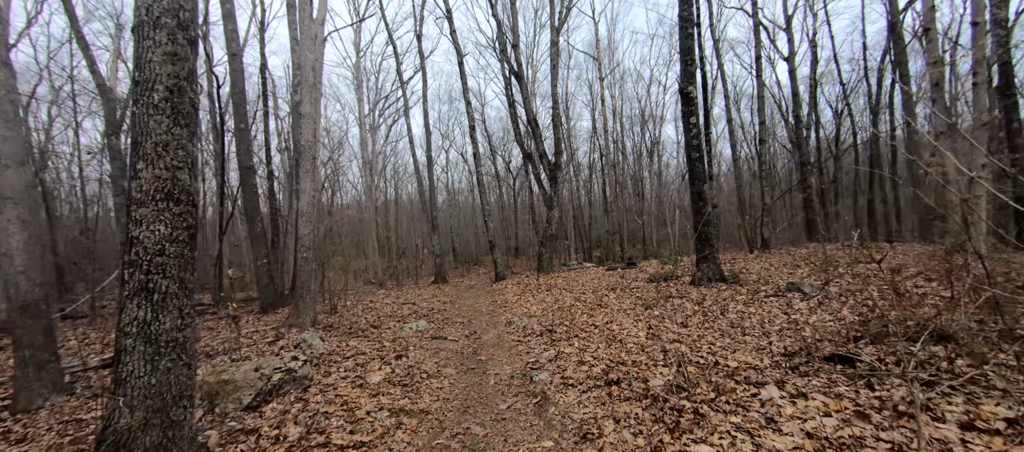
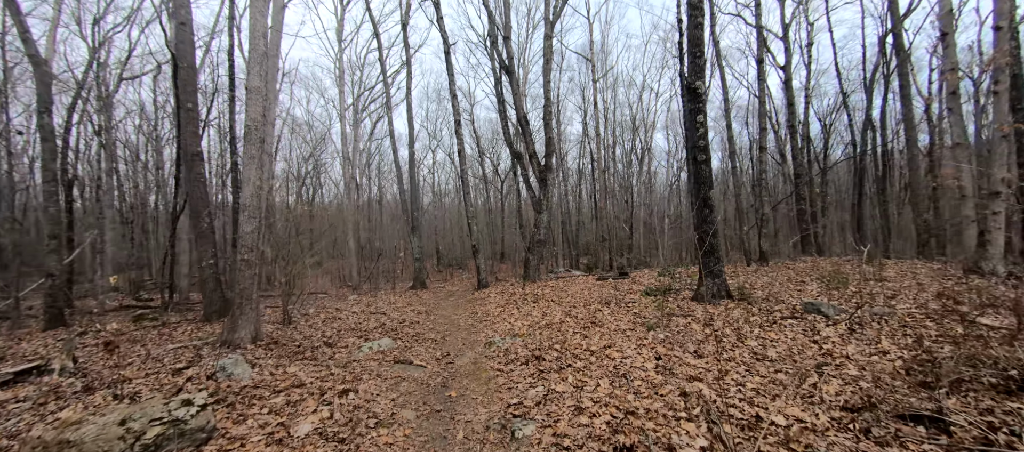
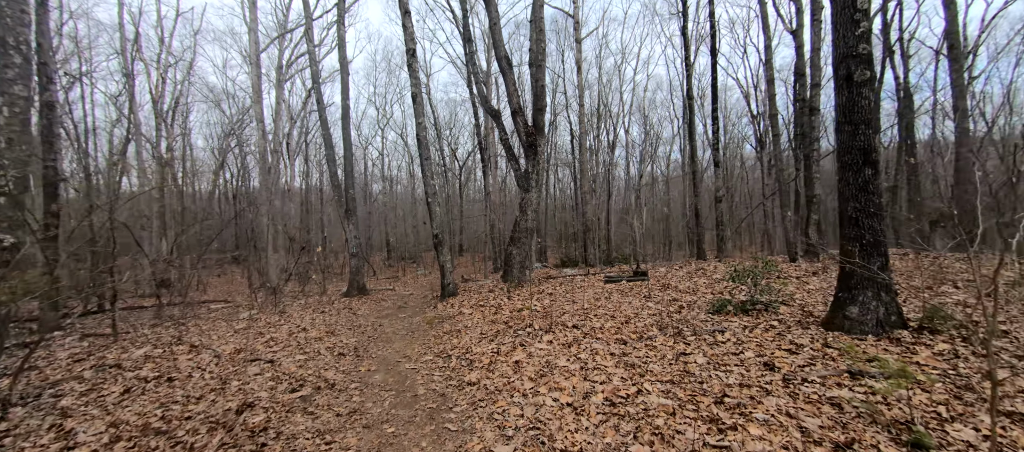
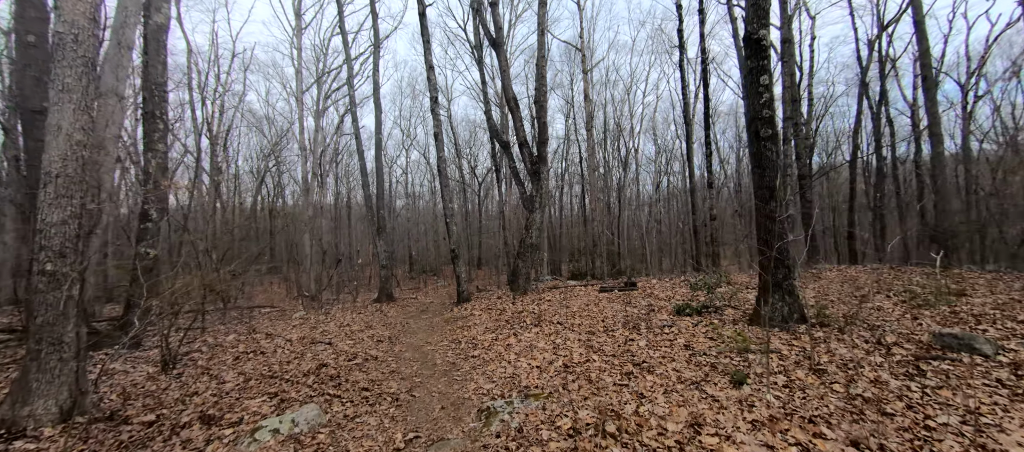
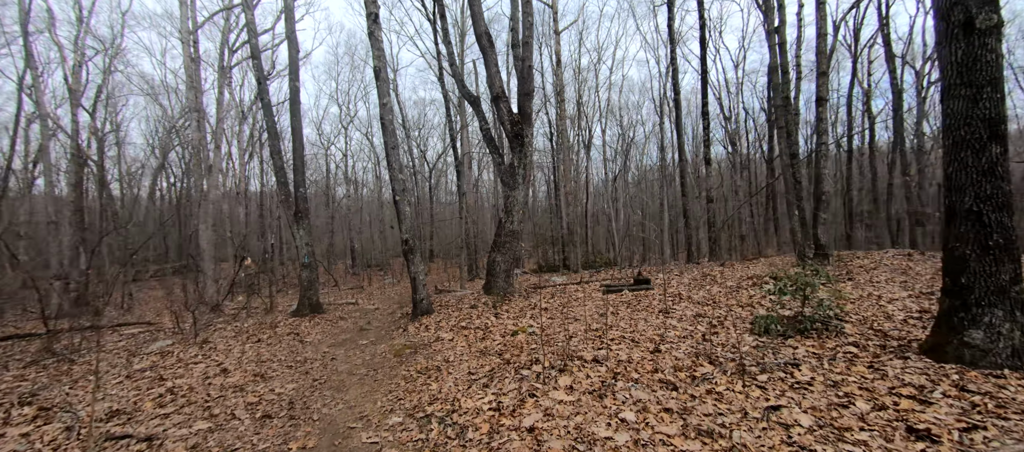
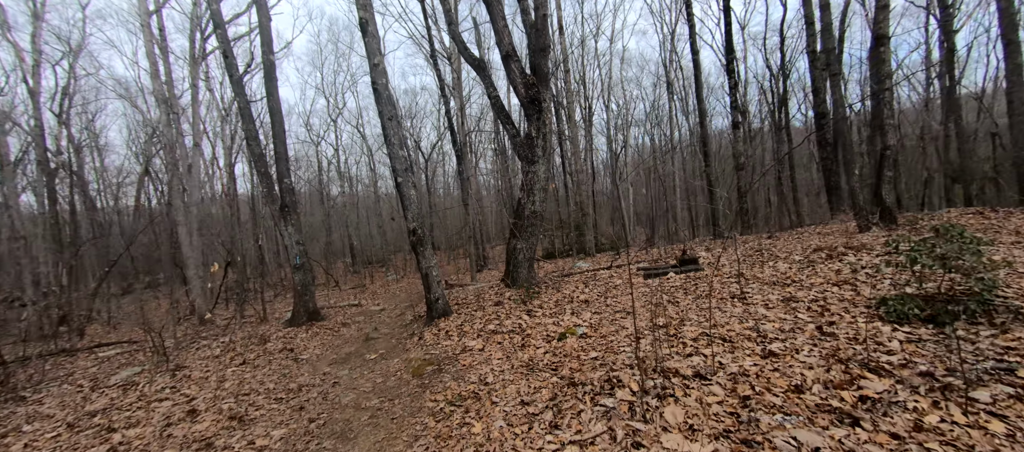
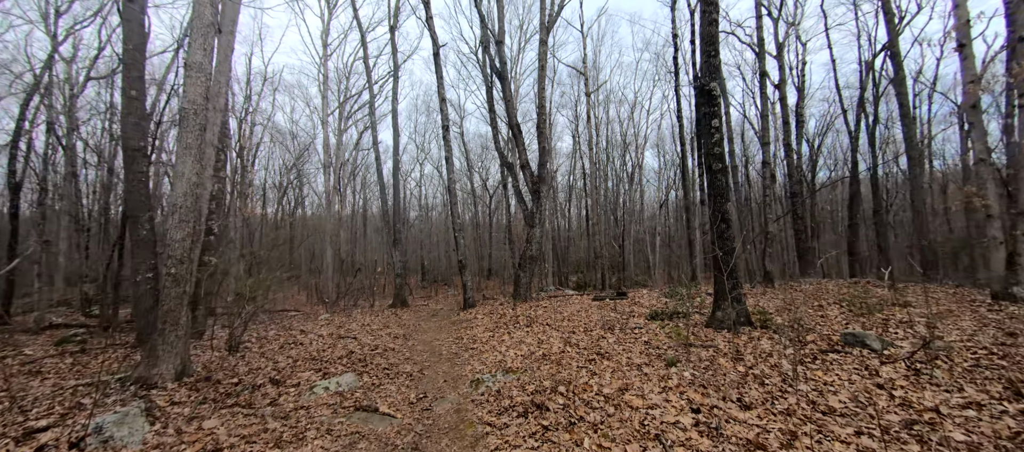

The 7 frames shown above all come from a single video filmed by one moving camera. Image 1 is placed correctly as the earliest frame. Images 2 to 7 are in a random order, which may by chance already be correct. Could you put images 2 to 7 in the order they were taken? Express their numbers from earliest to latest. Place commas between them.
2, 7, 4, 3, 5, 6
